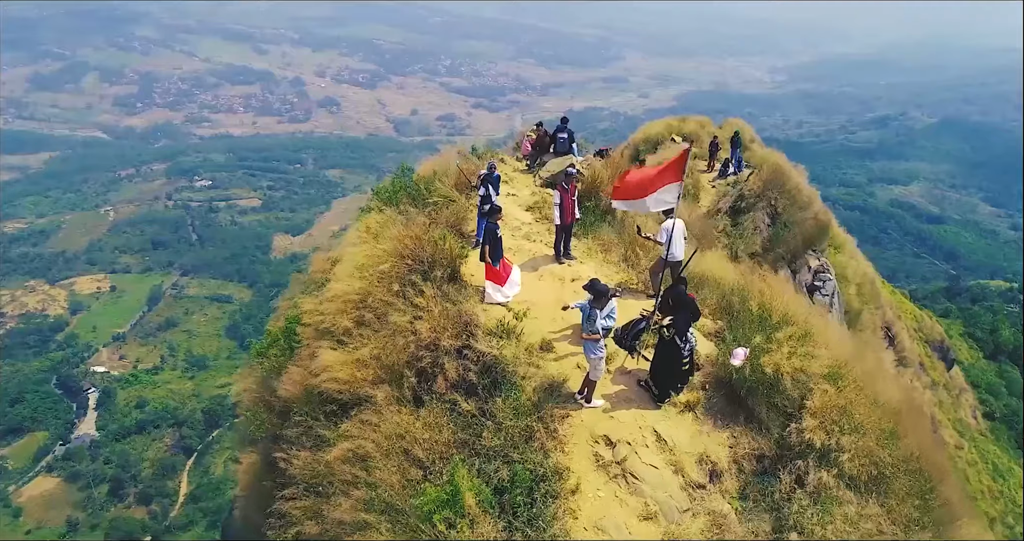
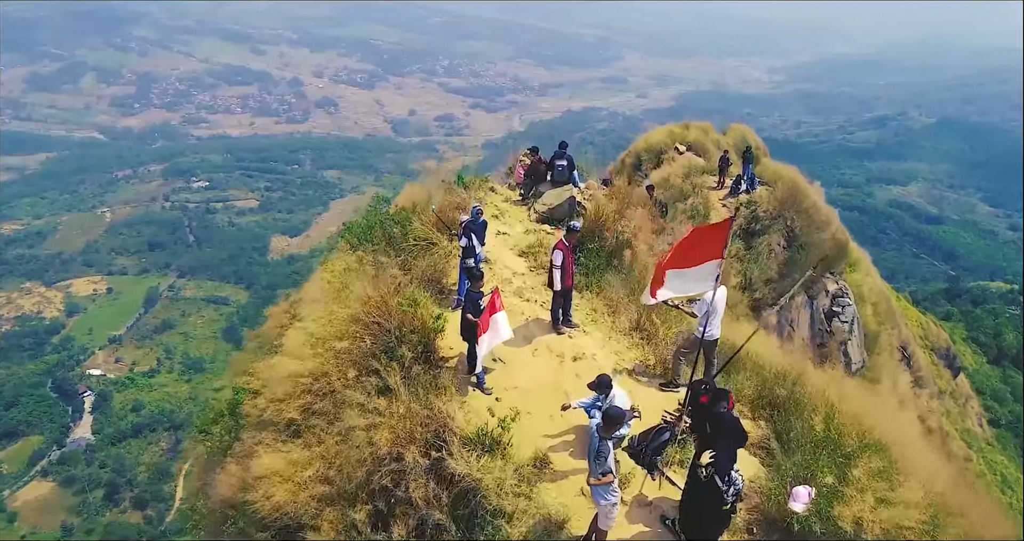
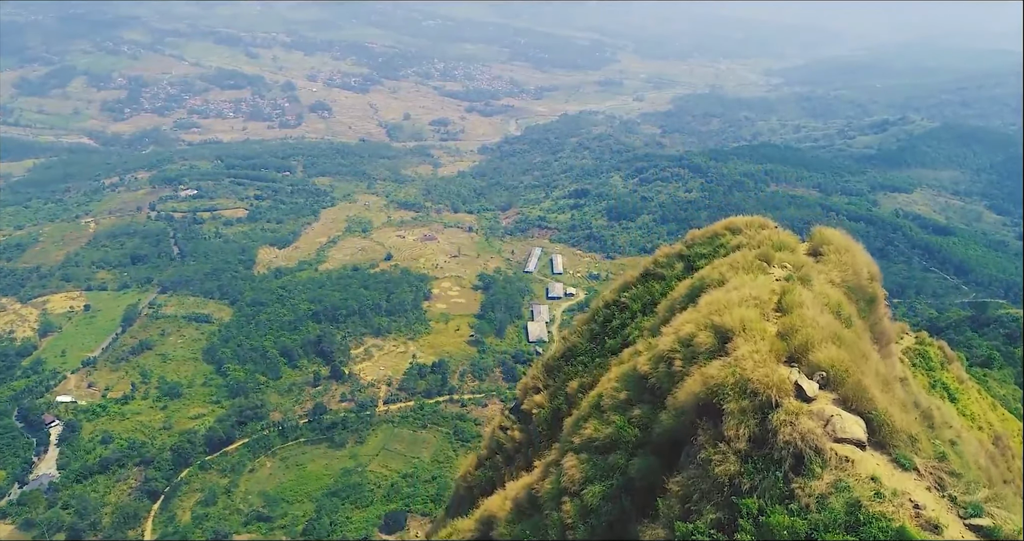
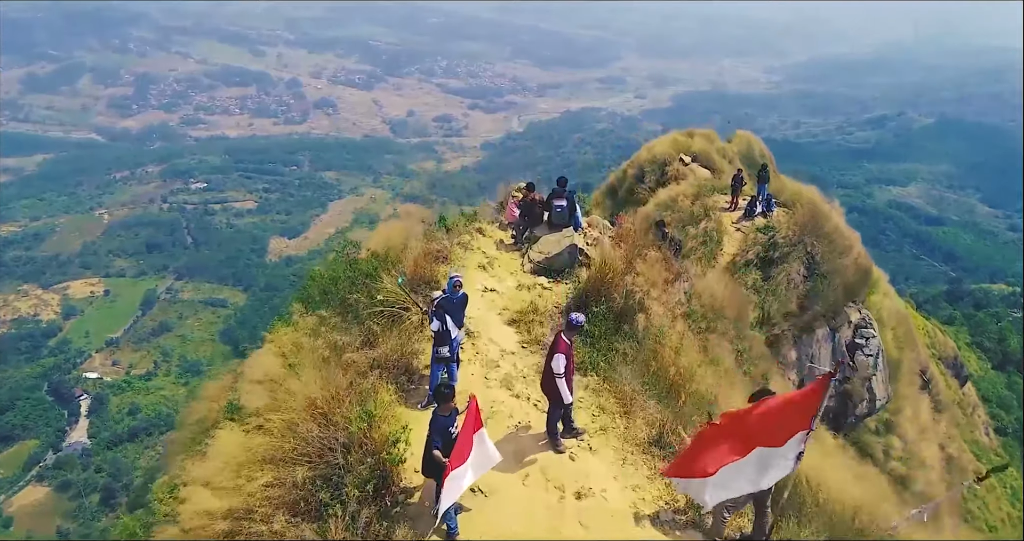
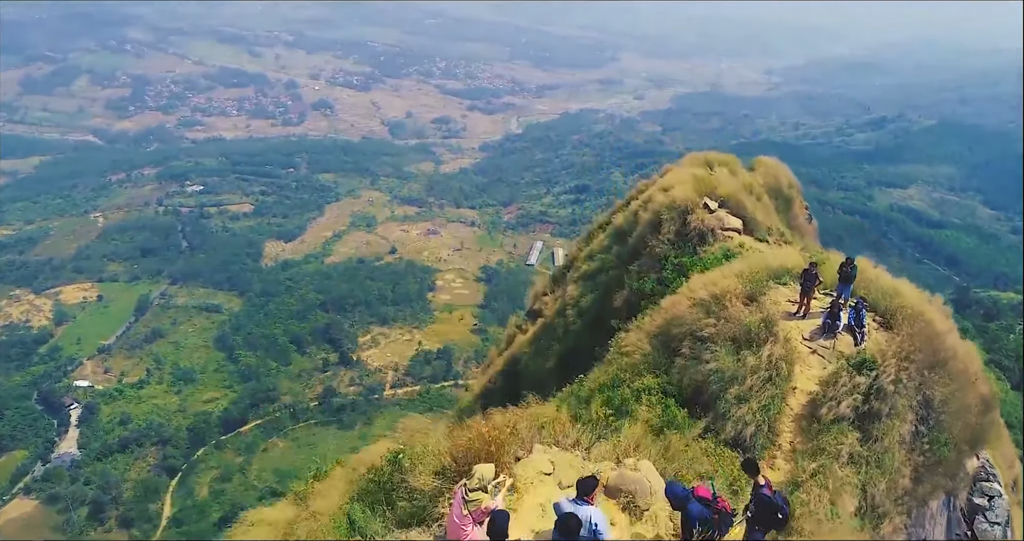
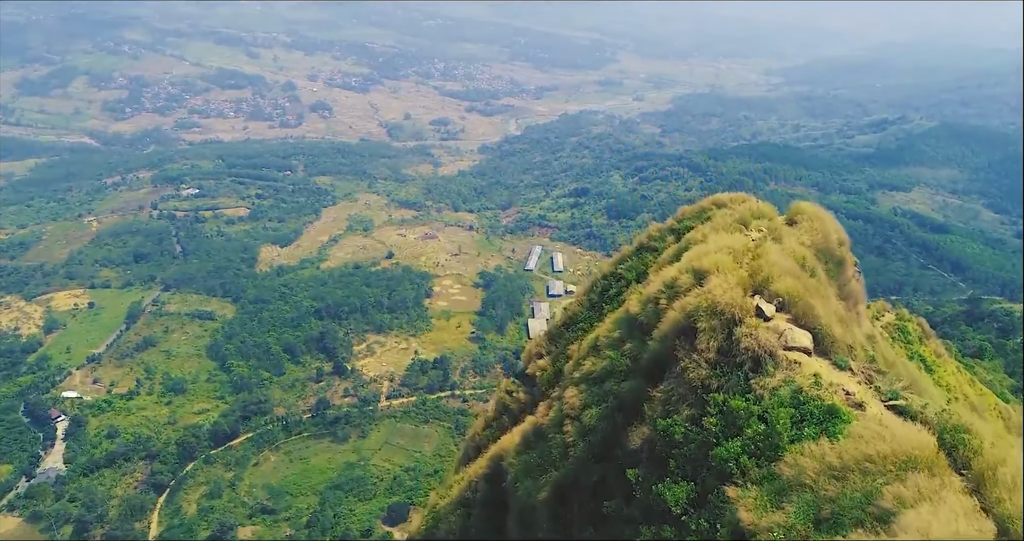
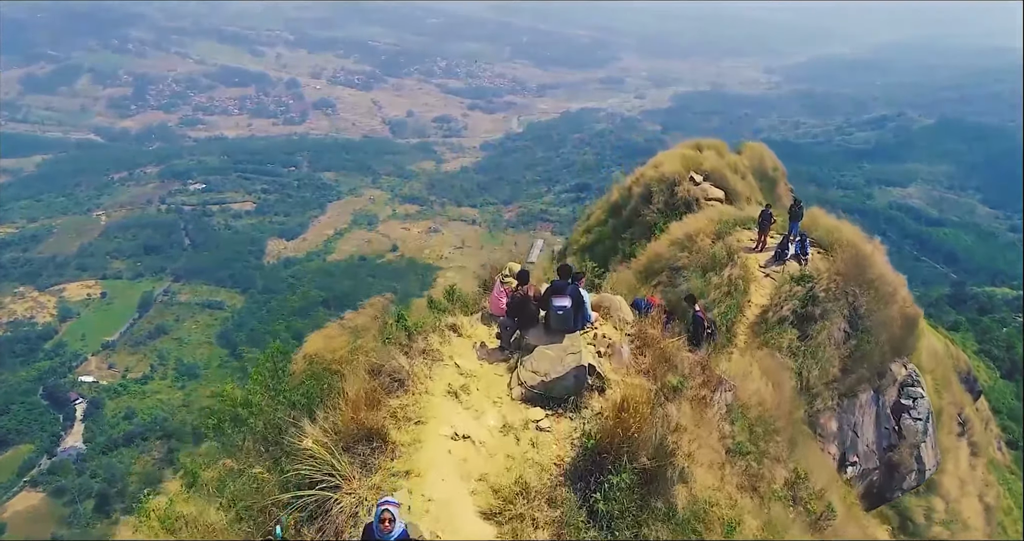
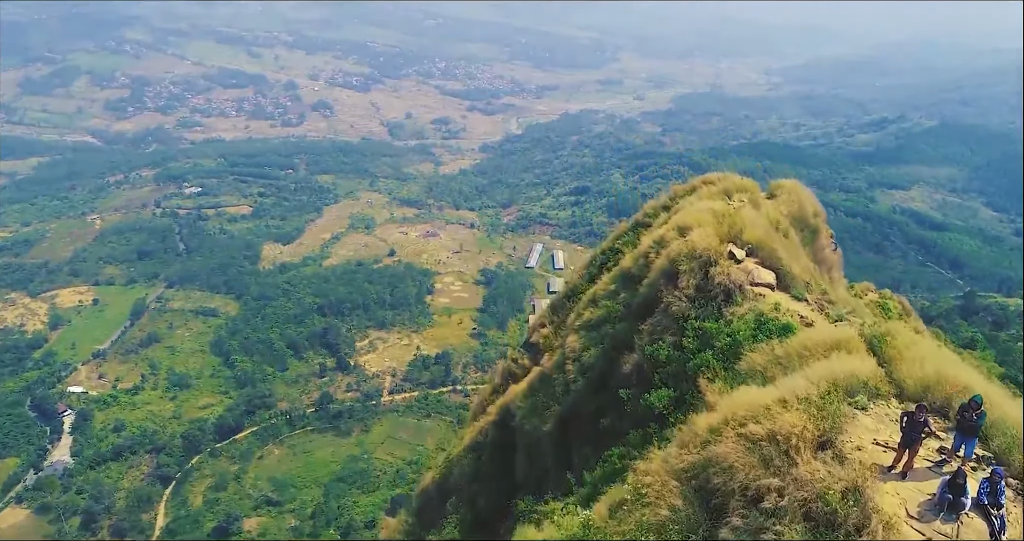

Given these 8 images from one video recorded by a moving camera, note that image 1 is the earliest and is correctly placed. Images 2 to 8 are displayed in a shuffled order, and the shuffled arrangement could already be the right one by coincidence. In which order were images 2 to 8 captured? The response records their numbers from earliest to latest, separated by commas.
2, 4, 7, 5, 8, 6, 3
